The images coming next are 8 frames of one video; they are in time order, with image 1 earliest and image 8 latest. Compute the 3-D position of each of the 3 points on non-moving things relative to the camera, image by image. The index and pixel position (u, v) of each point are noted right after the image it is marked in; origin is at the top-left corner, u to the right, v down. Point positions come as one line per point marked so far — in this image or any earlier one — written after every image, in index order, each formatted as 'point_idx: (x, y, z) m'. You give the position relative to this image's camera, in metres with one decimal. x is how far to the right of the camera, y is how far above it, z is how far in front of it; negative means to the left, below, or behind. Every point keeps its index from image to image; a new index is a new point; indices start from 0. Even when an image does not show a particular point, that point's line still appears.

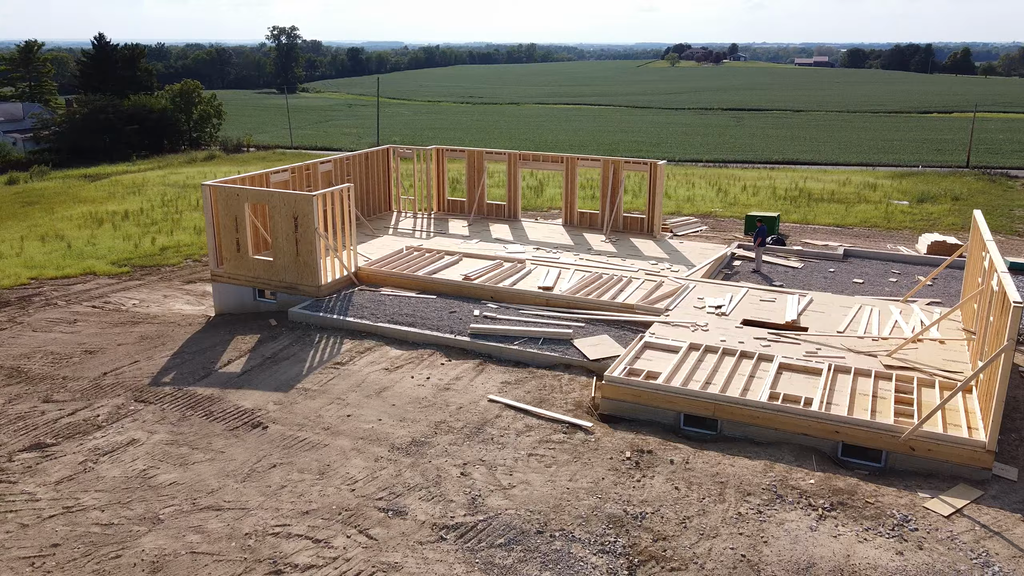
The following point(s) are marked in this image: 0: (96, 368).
0: (-6.0, -1.2, +11.4) m
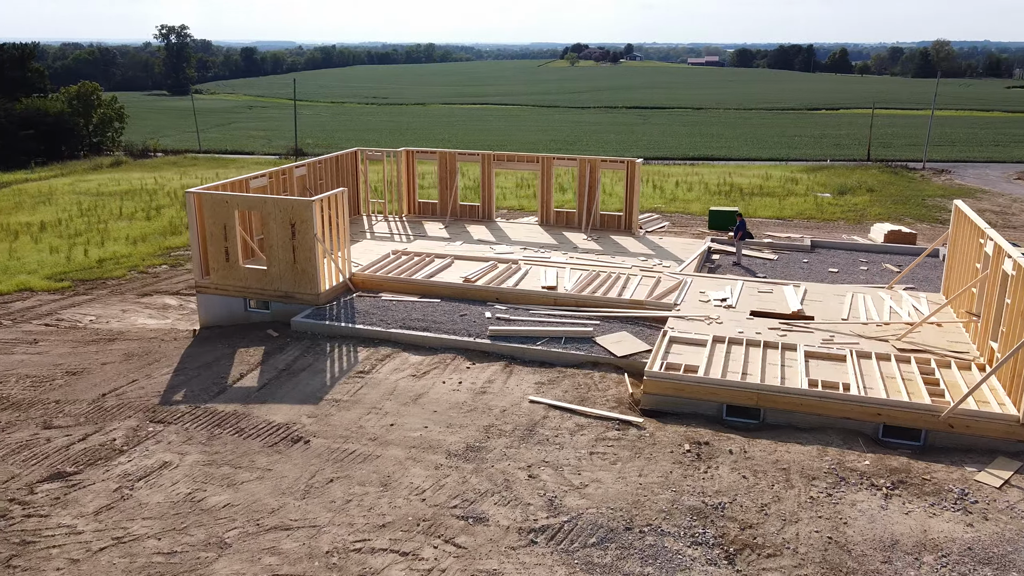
0: (-5.7, -1.4, +10.7) m
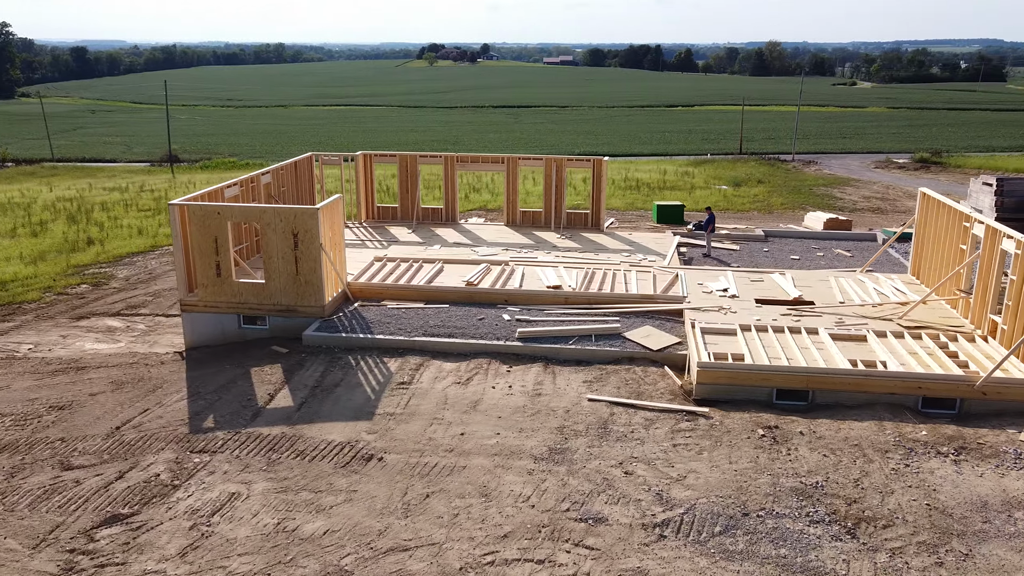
0: (-5.1, -1.7, +9.8) m
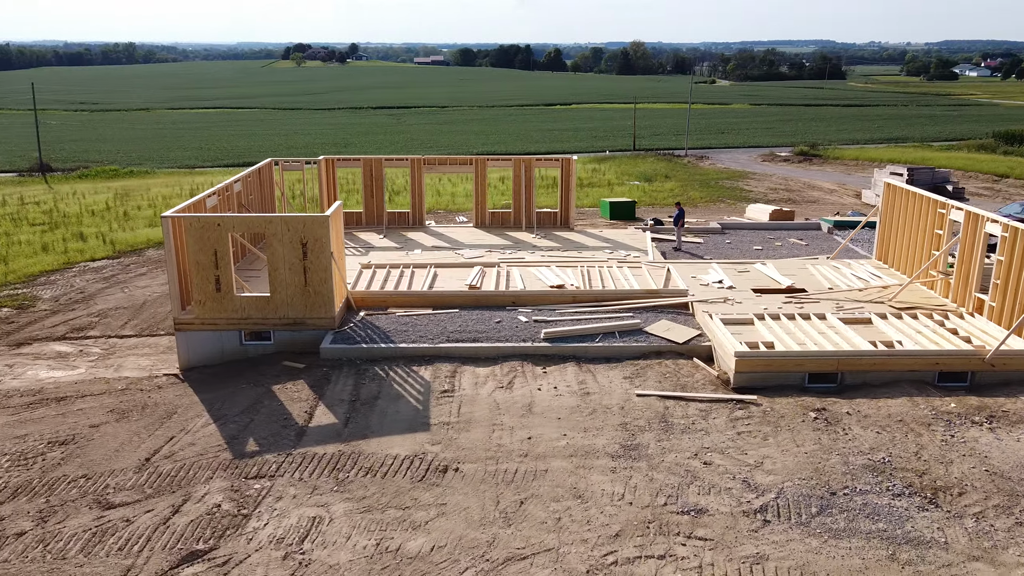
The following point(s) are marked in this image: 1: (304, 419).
0: (-4.5, -1.9, +9.1) m
1: (-2.5, -1.6, +9.4) m
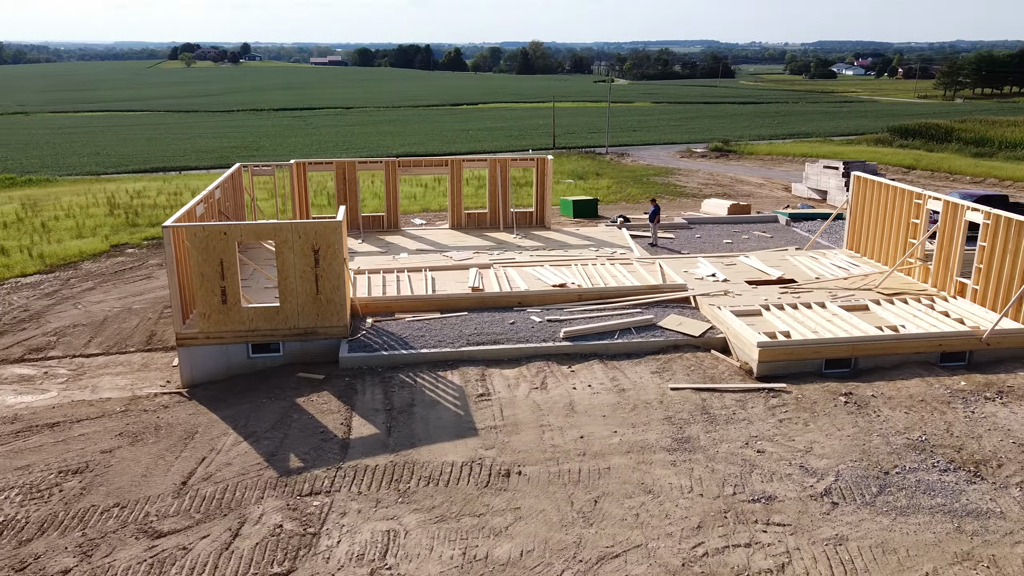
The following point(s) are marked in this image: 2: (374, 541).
0: (-3.9, -2.1, +8.5) m
1: (-2.0, -1.7, +9.1) m
2: (-1.3, -2.3, +7.3) m
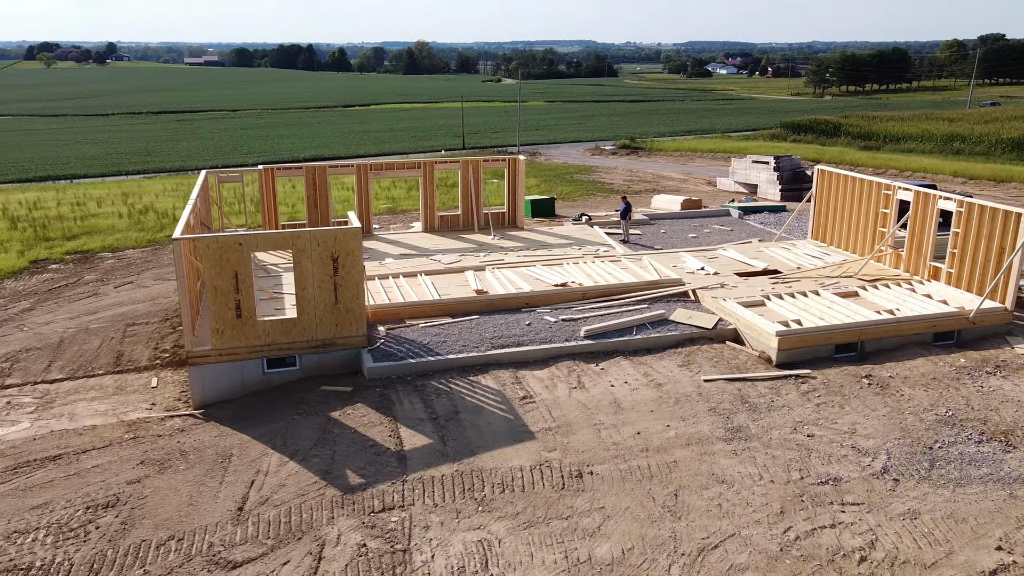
0: (-3.2, -2.2, +8.0) m
1: (-1.3, -1.7, +8.8) m
2: (-0.4, -2.4, +7.1) m
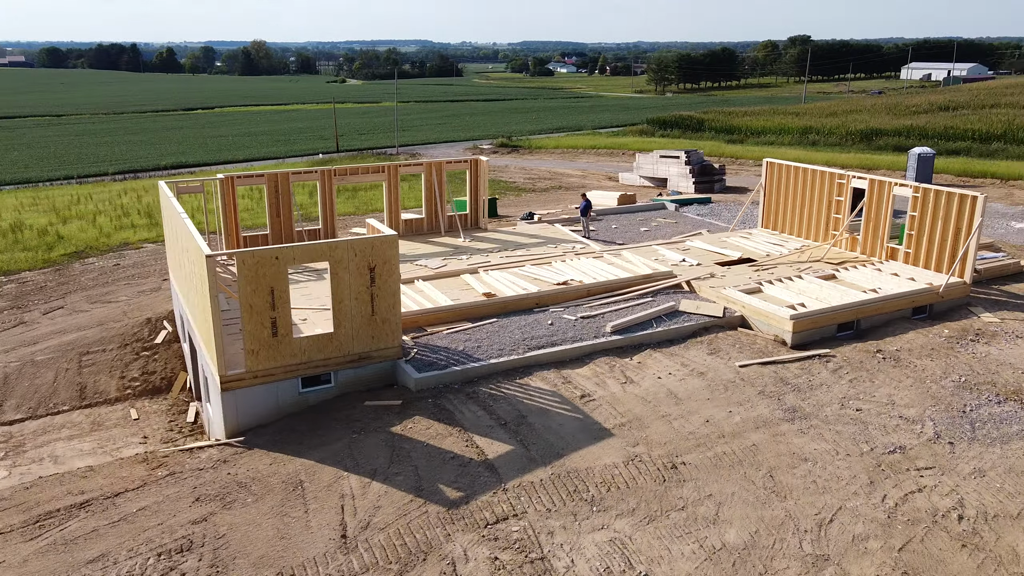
0: (-2.1, -2.4, +7.5) m
1: (-0.4, -1.8, +8.6) m
2: (+0.8, -2.4, +7.1) m
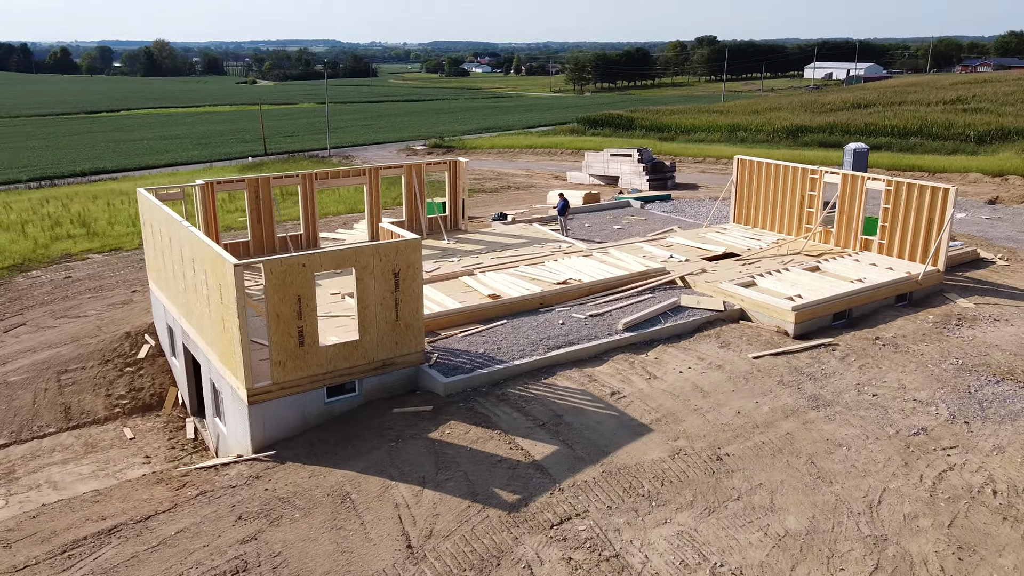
0: (-1.4, -2.5, +7.3) m
1: (+0.1, -1.8, +8.6) m
2: (+1.5, -2.4, +7.2) m
